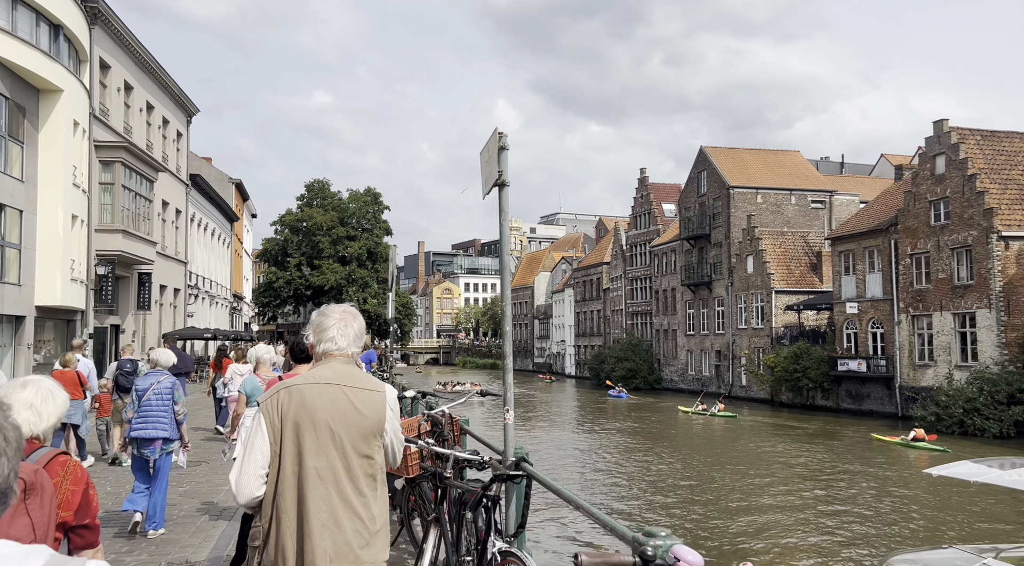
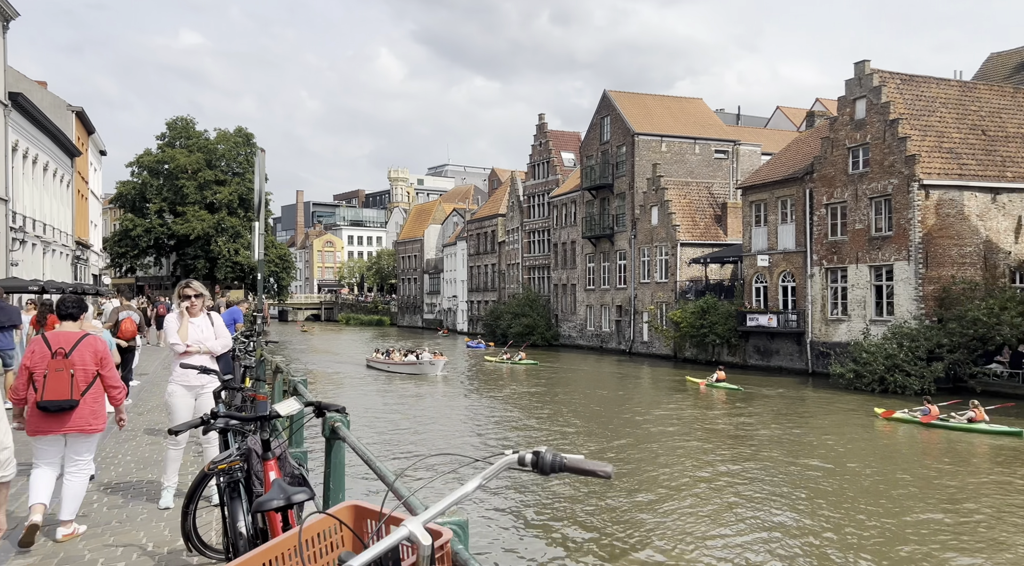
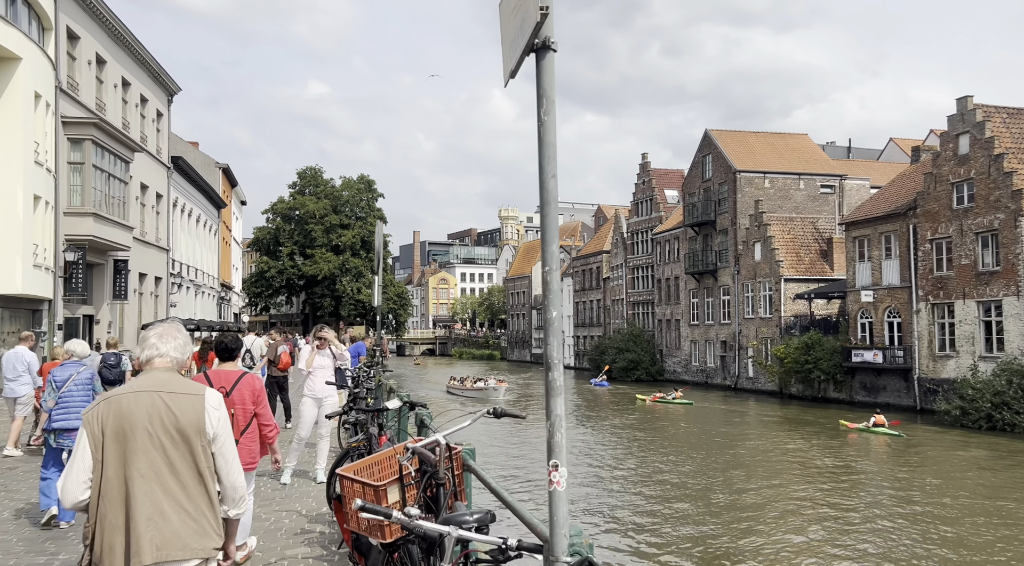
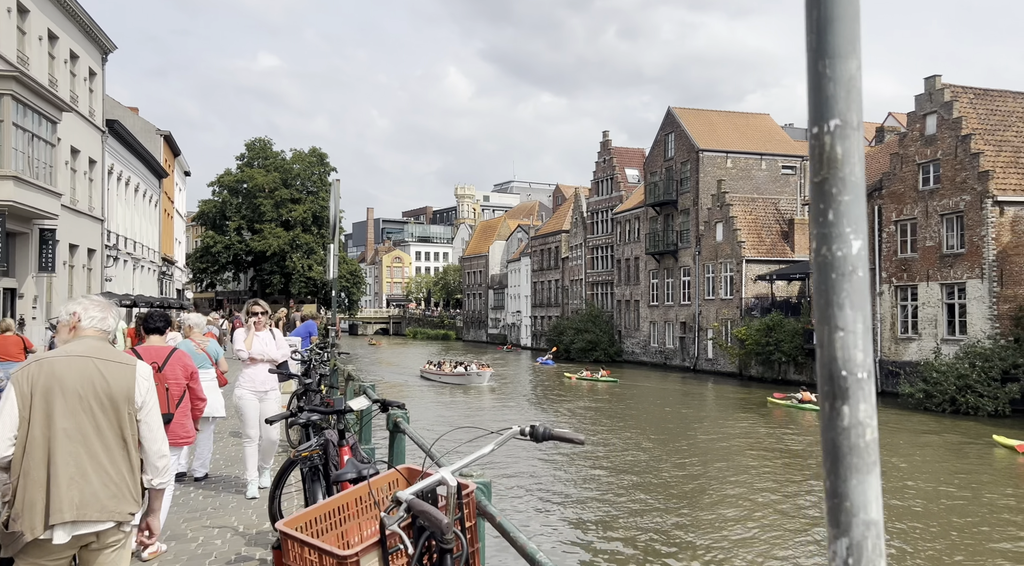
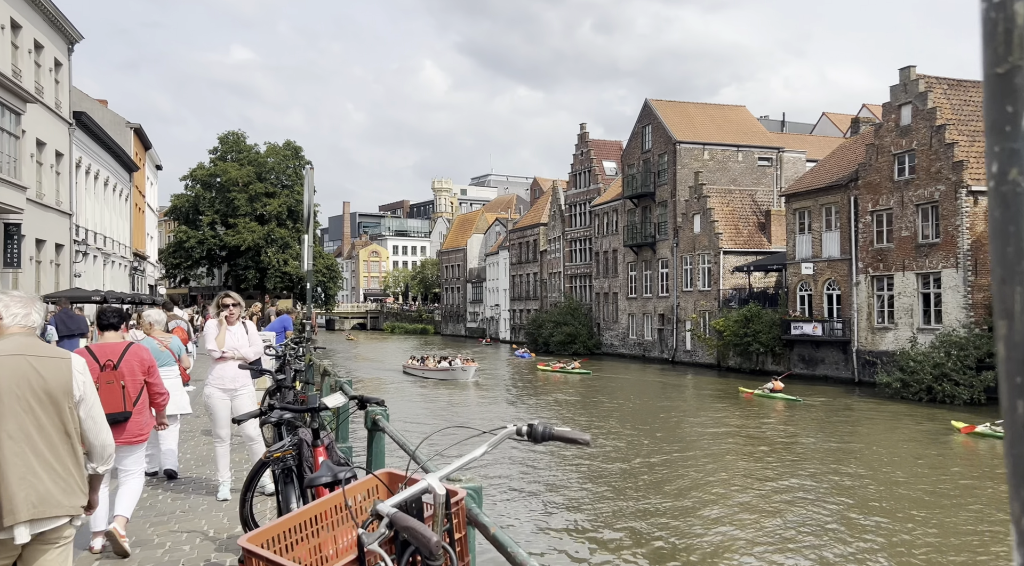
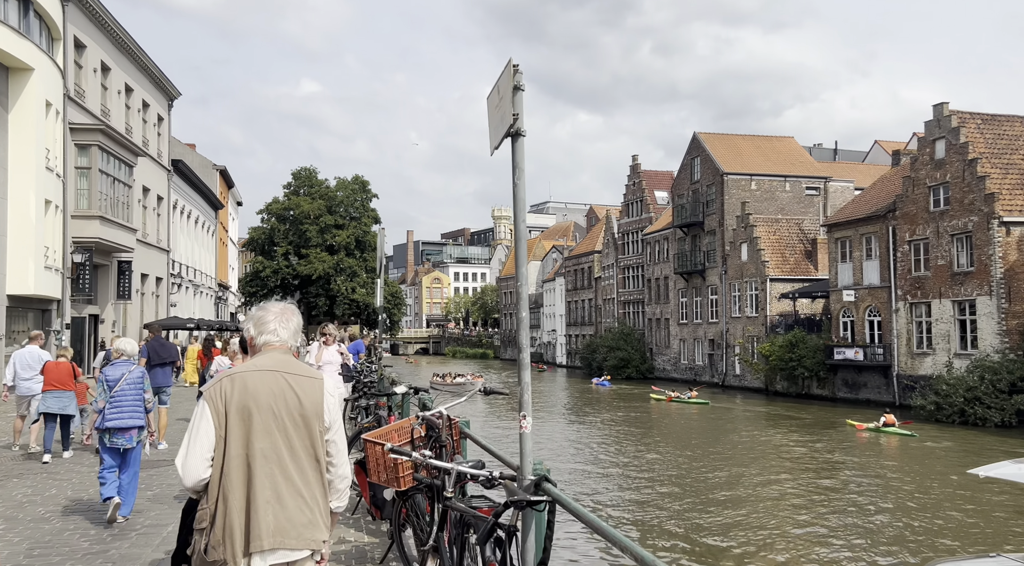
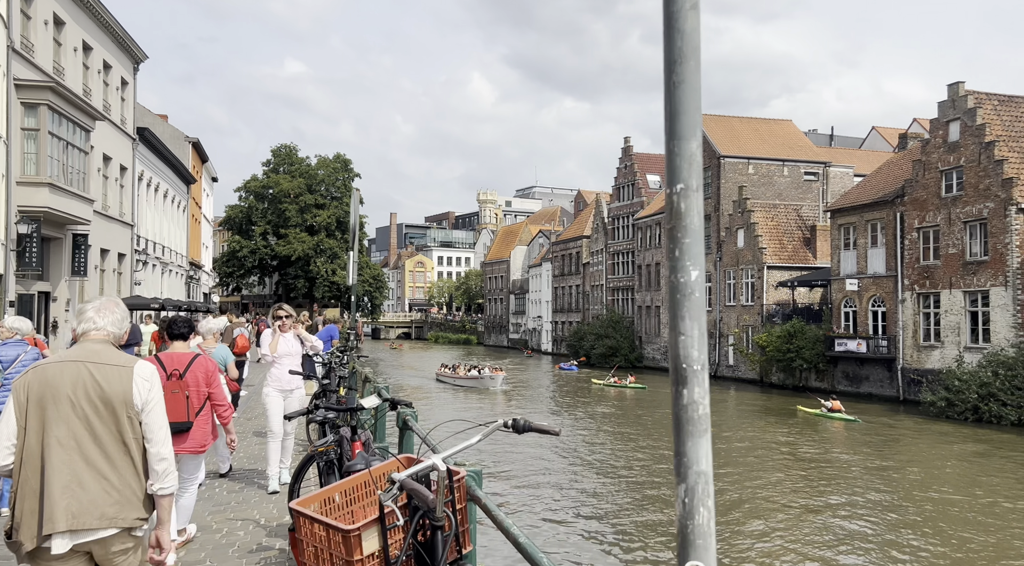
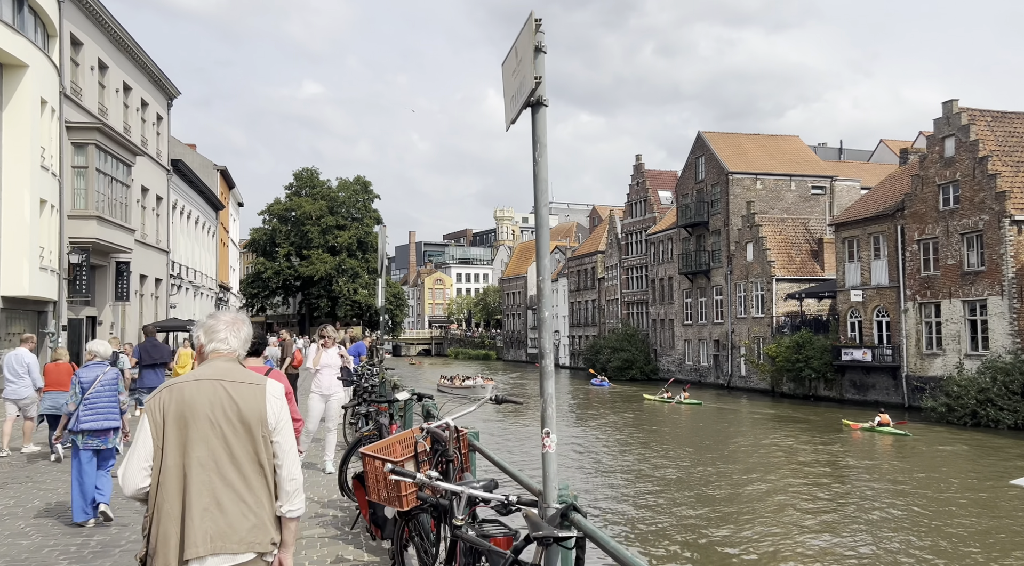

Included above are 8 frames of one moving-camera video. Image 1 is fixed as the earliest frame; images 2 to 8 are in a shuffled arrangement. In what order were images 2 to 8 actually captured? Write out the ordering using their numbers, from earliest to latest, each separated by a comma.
6, 8, 3, 7, 4, 5, 2
